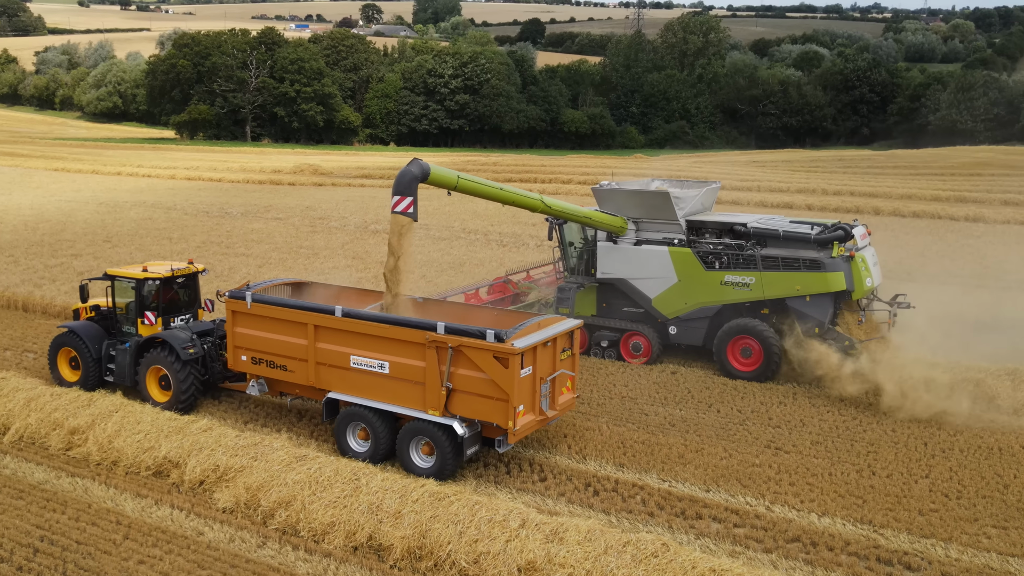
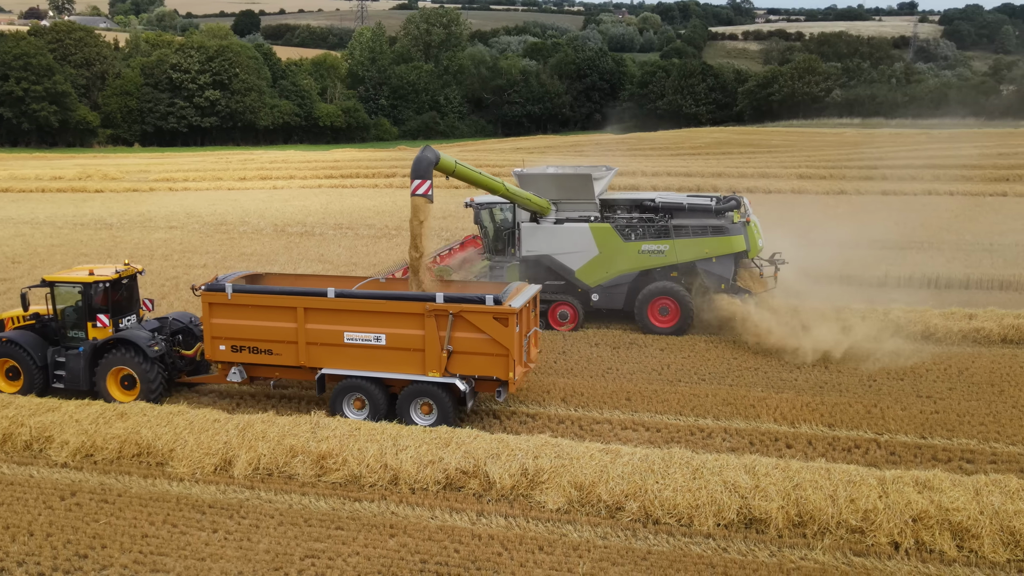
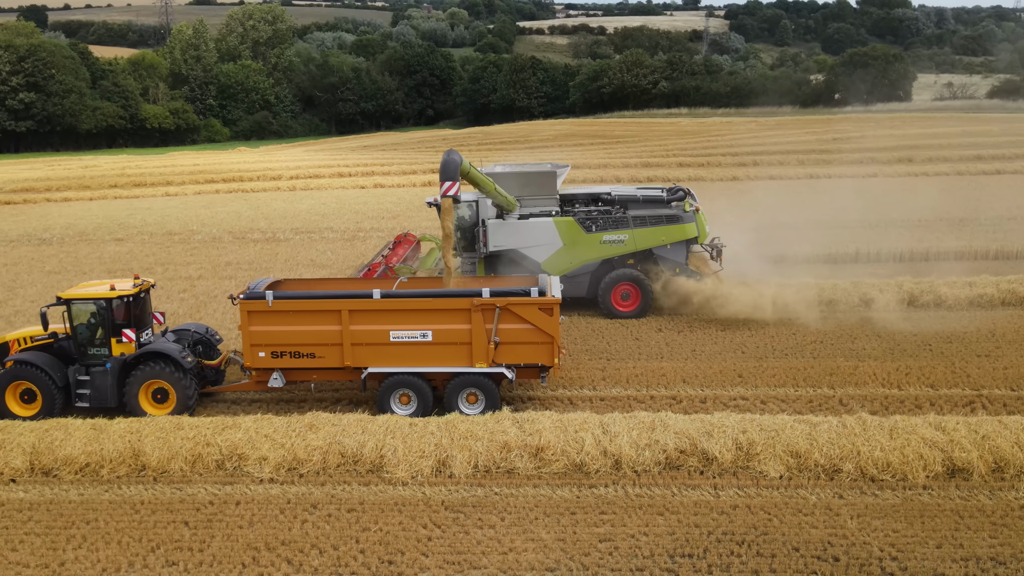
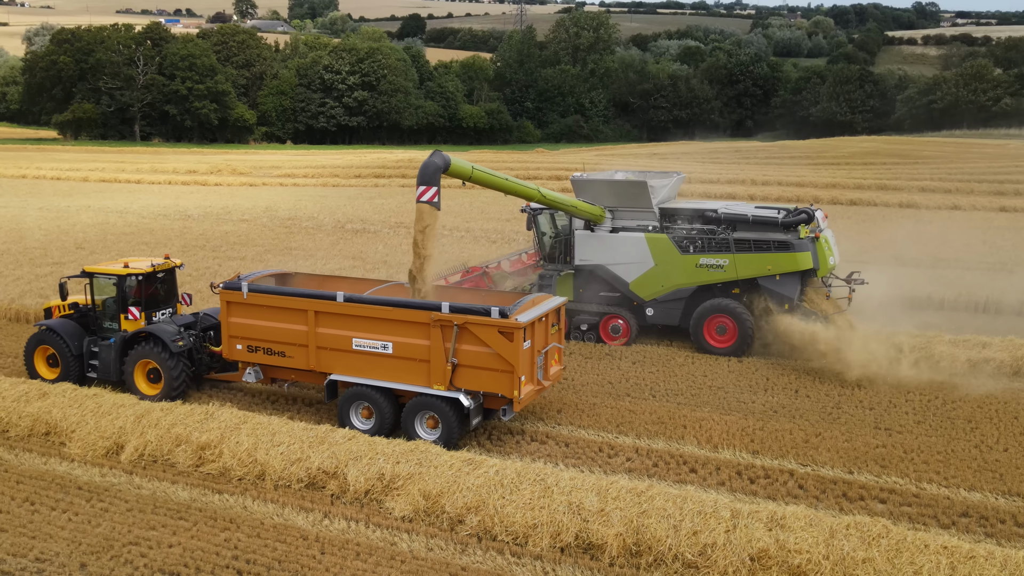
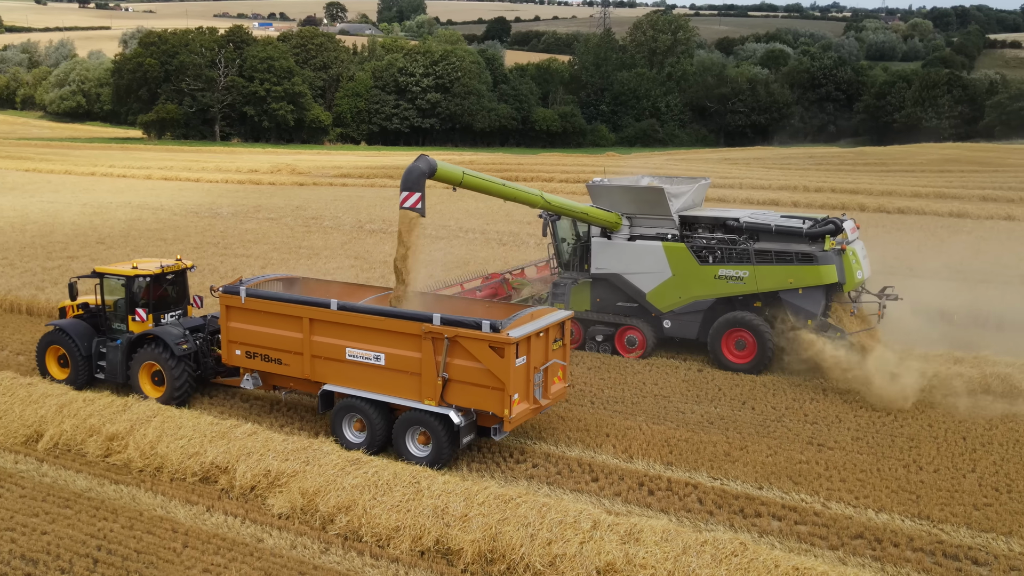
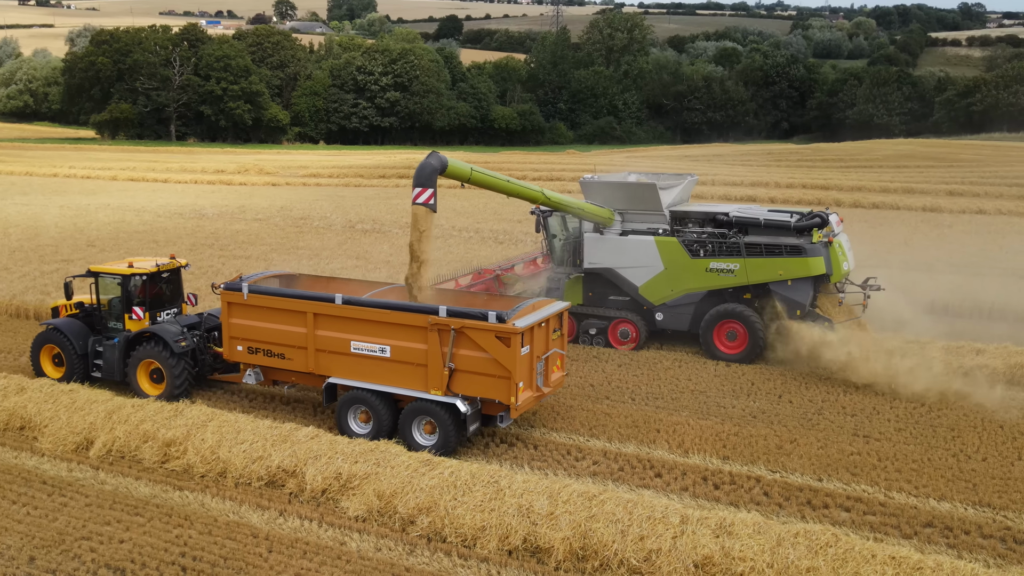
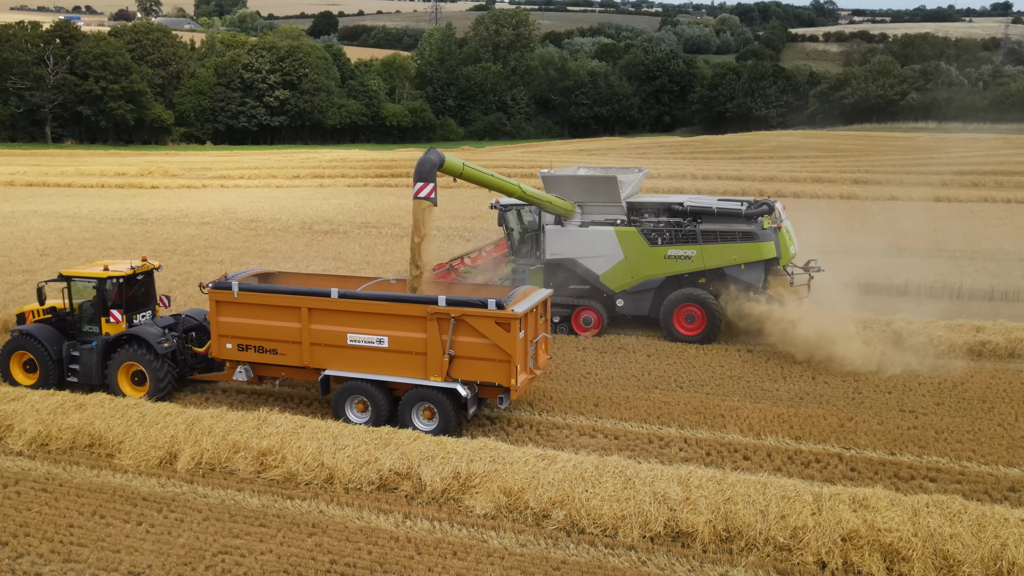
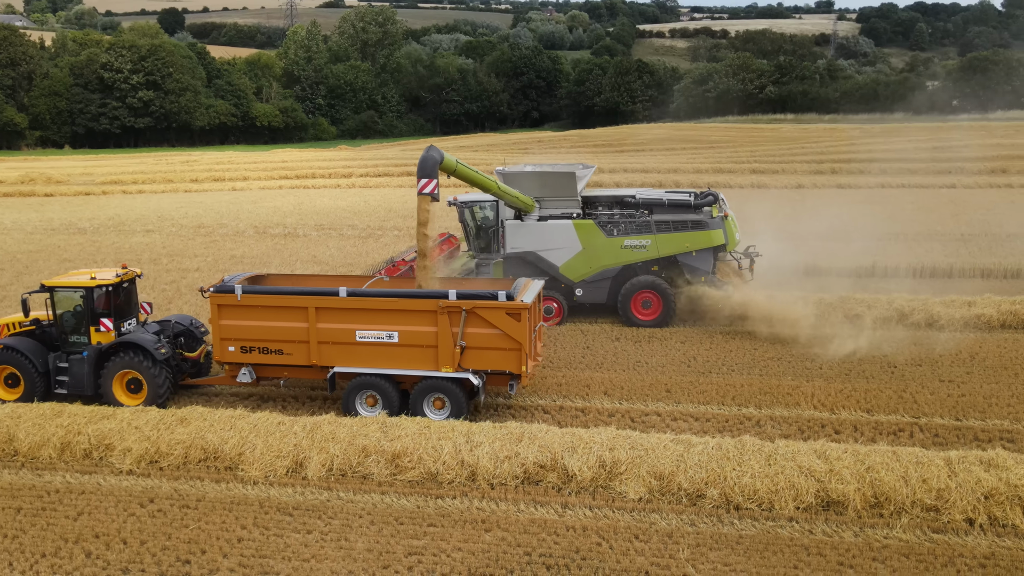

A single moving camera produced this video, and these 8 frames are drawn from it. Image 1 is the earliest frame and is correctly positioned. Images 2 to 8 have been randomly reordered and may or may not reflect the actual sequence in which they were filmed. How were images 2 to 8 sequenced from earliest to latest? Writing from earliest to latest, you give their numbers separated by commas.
5, 6, 4, 7, 2, 8, 3
